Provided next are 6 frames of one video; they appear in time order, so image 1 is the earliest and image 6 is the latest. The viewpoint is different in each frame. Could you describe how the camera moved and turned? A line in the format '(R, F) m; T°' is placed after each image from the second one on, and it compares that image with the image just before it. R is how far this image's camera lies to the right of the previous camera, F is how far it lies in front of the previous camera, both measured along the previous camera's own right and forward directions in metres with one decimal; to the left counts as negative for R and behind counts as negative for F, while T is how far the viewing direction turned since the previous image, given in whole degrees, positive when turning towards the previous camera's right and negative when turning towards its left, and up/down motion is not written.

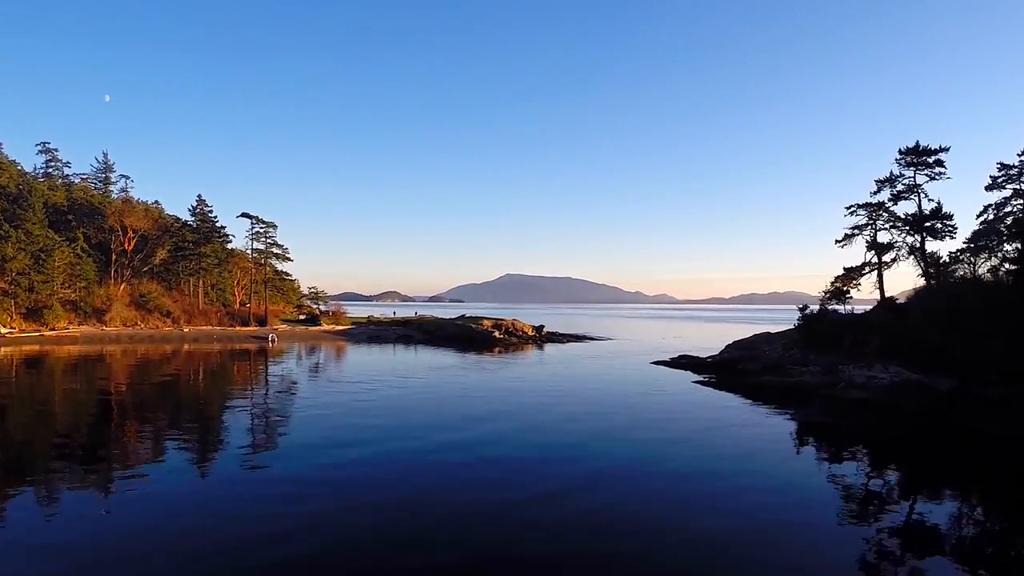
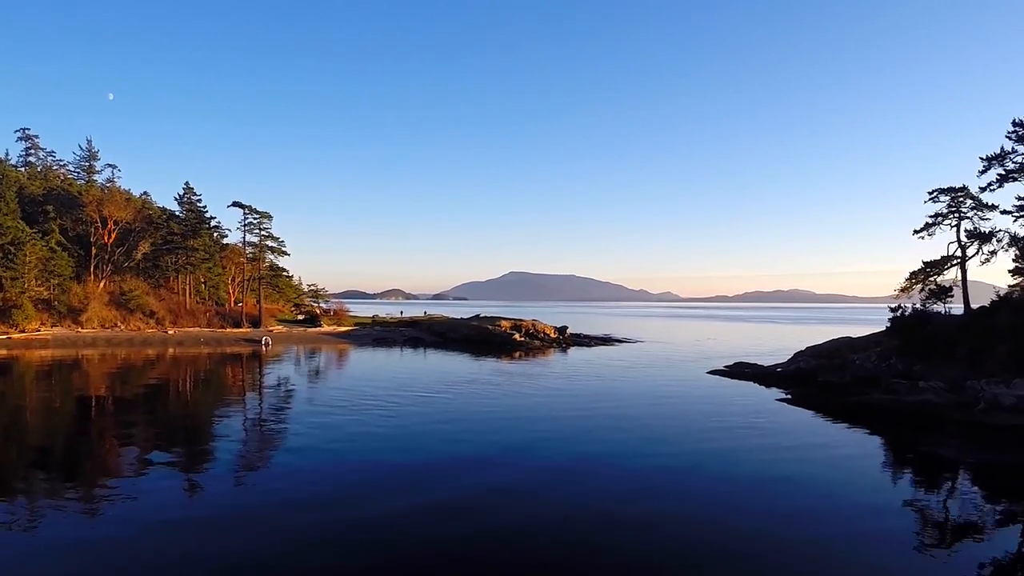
(-1.1, +4.2) m; 0°
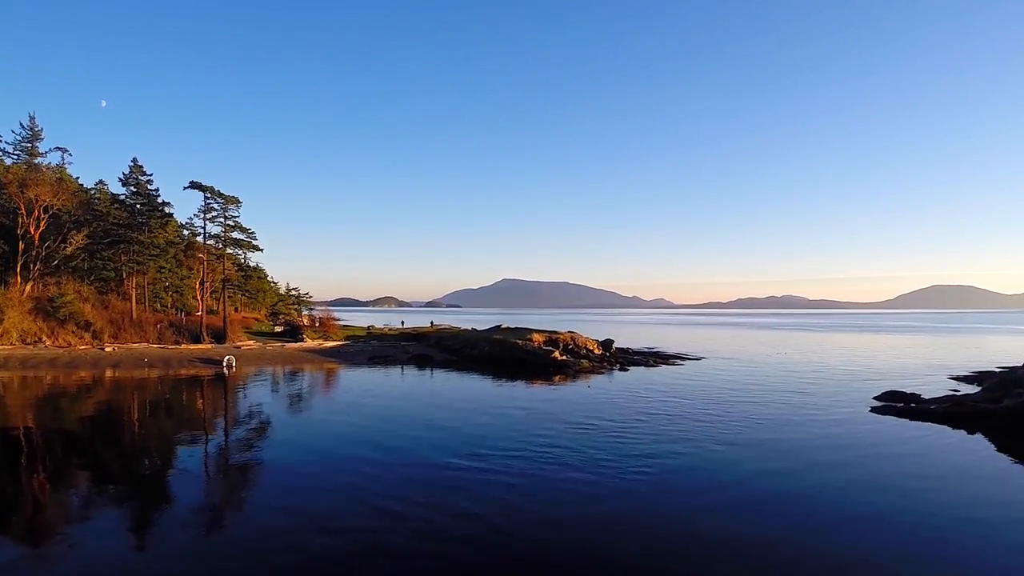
(-2.0, +7.9) m; +1°
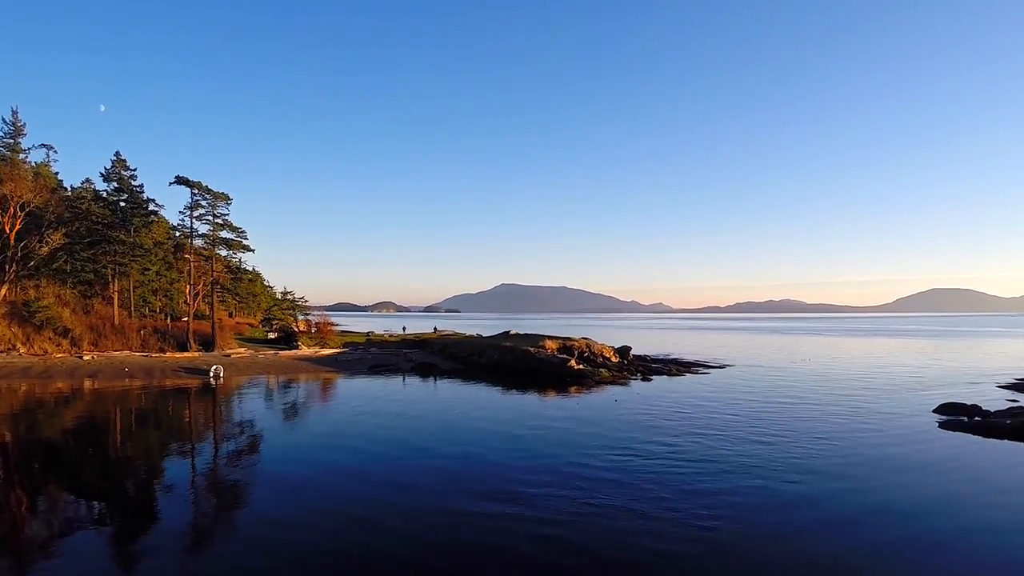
(-0.6, +2.1) m; 0°
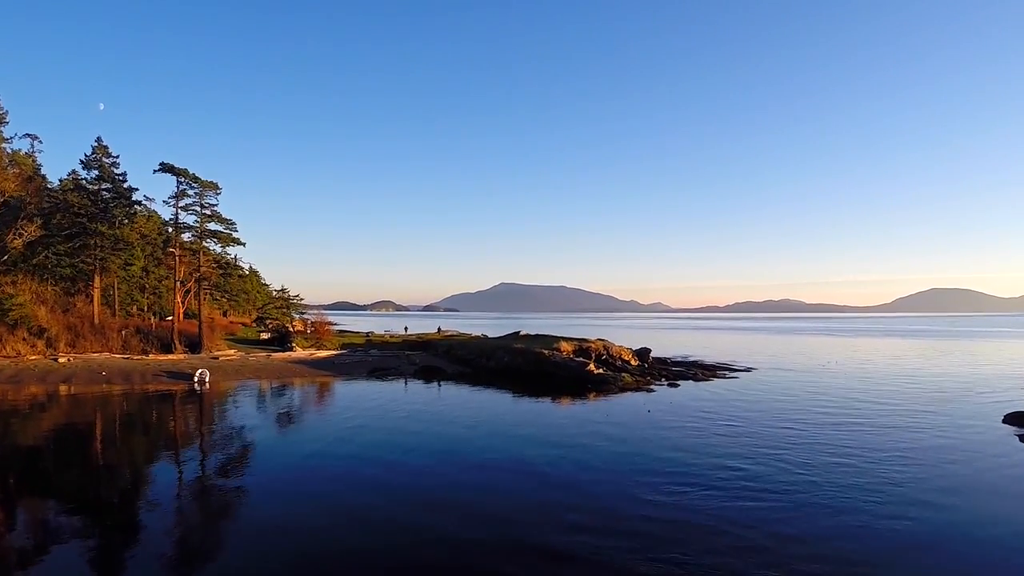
(-0.5, +2.1) m; 0°
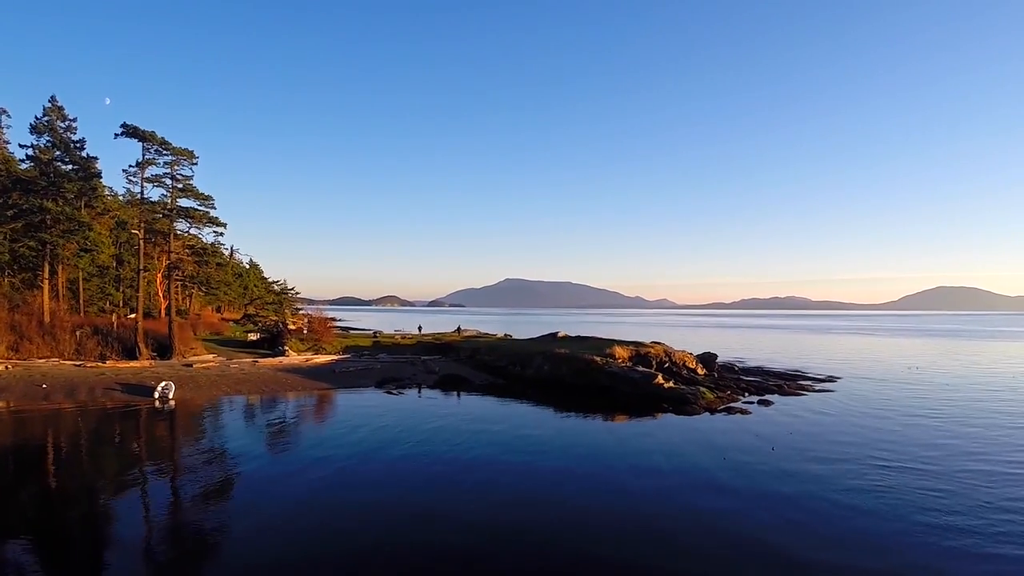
(-1.3, +4.8) m; 0°
